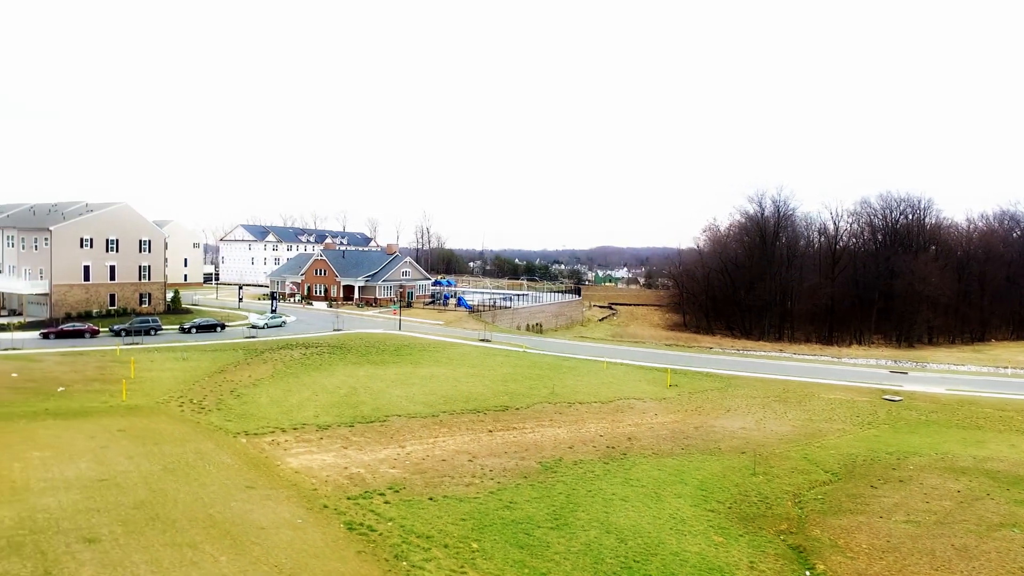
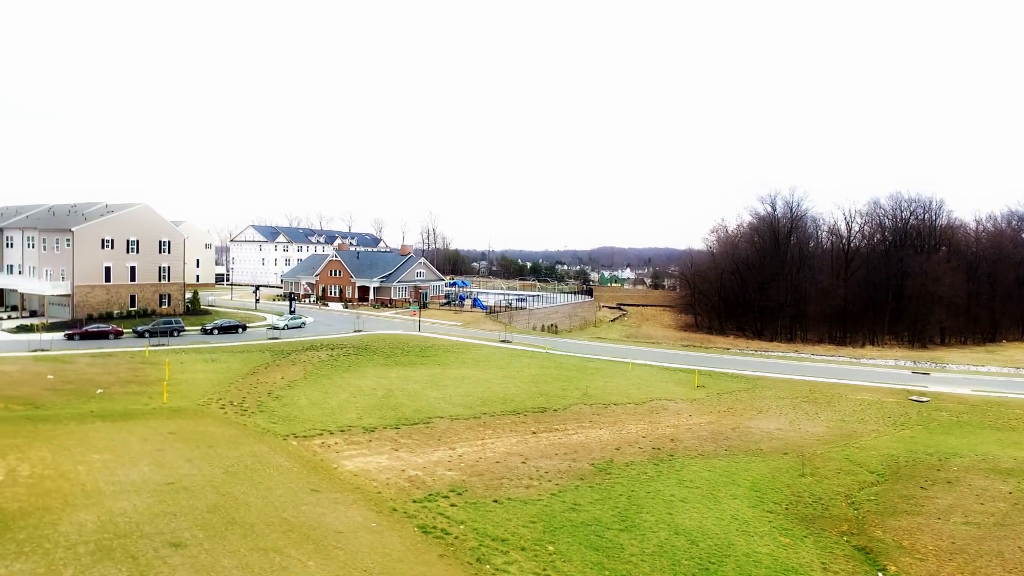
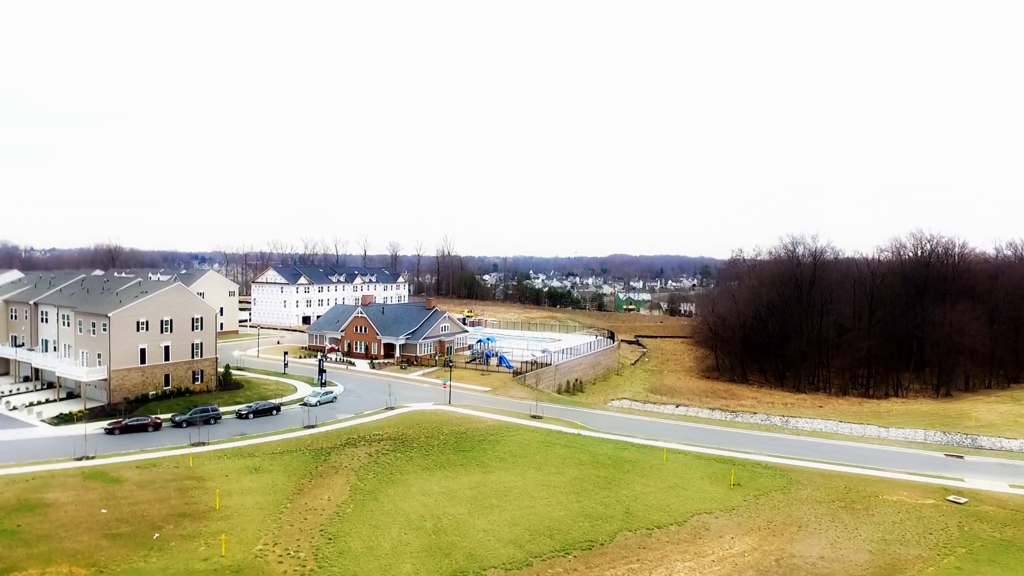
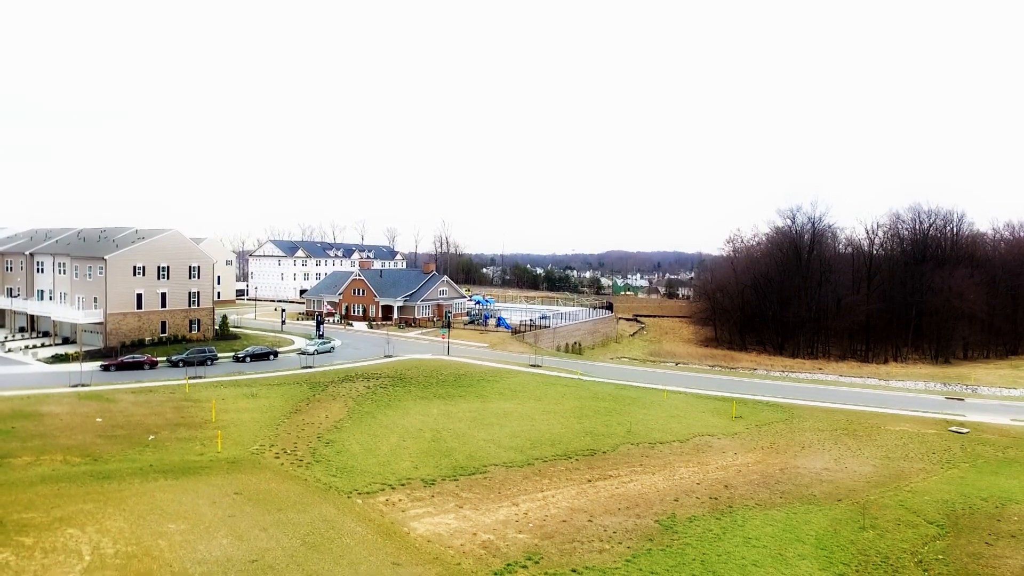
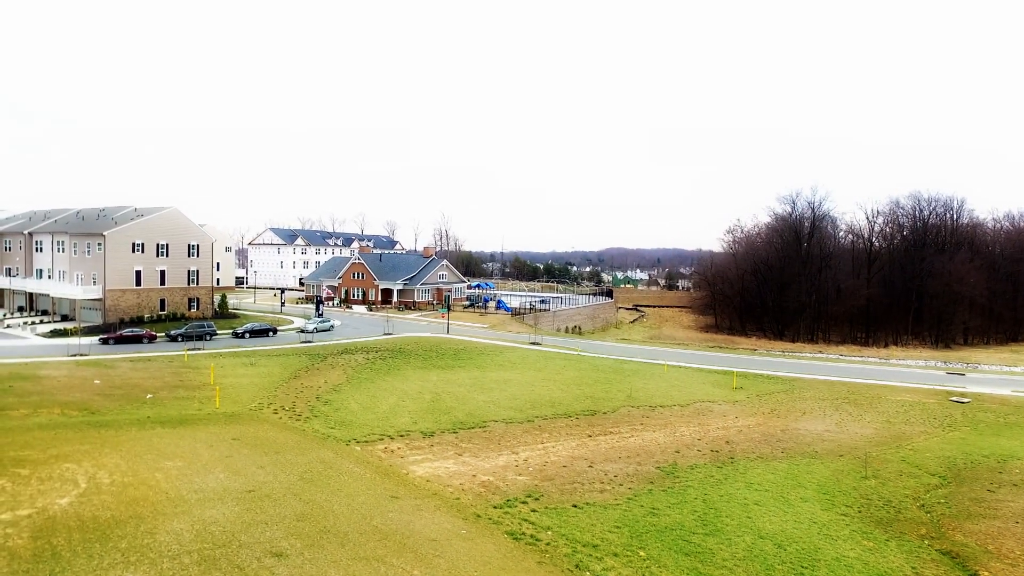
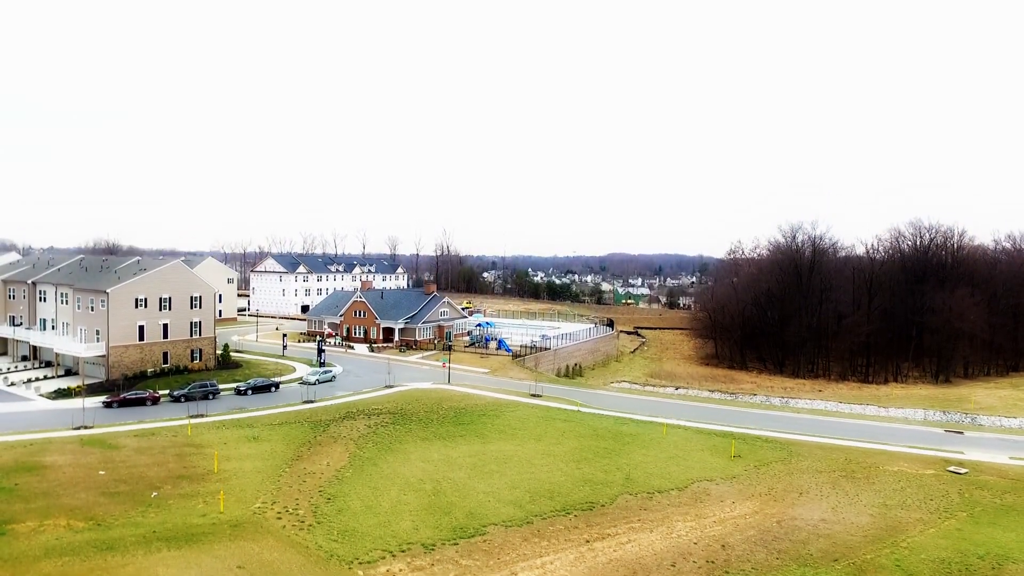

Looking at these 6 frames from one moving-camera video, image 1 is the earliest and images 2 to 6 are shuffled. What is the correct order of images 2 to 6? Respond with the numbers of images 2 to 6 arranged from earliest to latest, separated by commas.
2, 5, 4, 6, 3
